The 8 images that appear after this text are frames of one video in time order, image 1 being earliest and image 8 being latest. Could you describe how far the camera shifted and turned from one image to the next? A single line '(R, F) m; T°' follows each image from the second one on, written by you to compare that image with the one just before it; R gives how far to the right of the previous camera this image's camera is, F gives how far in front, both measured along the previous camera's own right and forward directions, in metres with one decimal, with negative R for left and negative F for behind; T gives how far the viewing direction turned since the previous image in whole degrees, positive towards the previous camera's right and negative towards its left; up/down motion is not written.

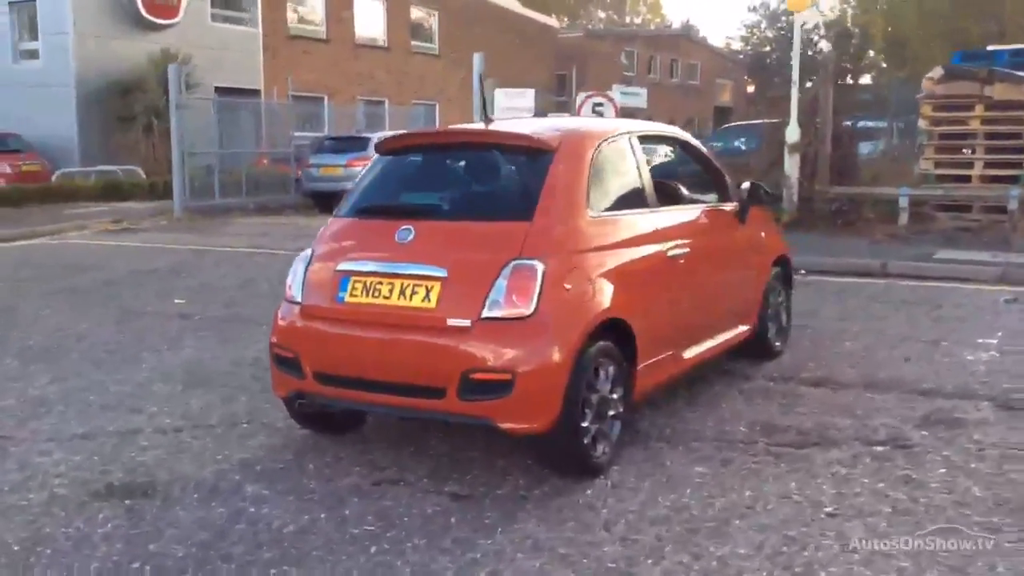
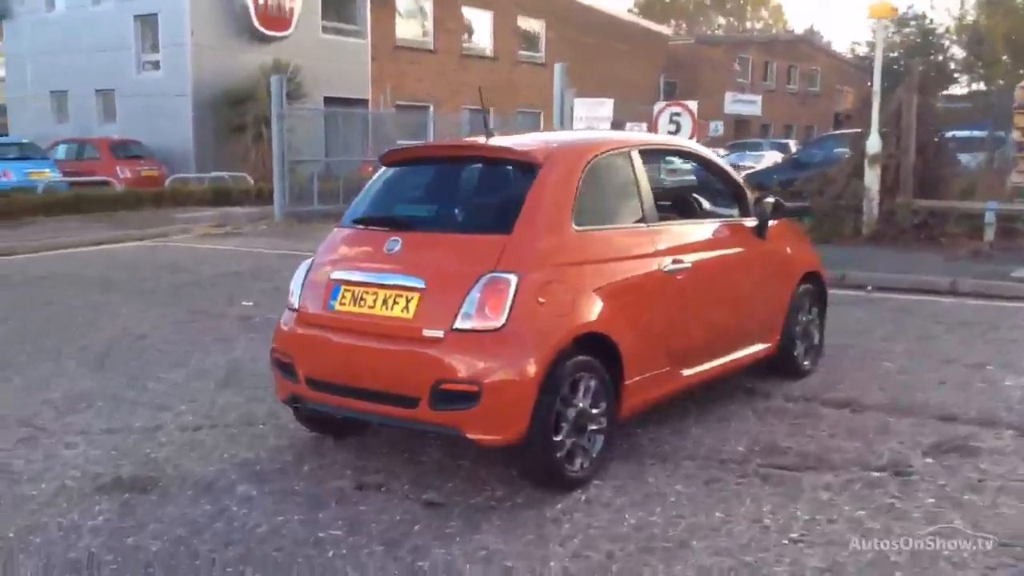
(+0.7, 0.0) m; -7°
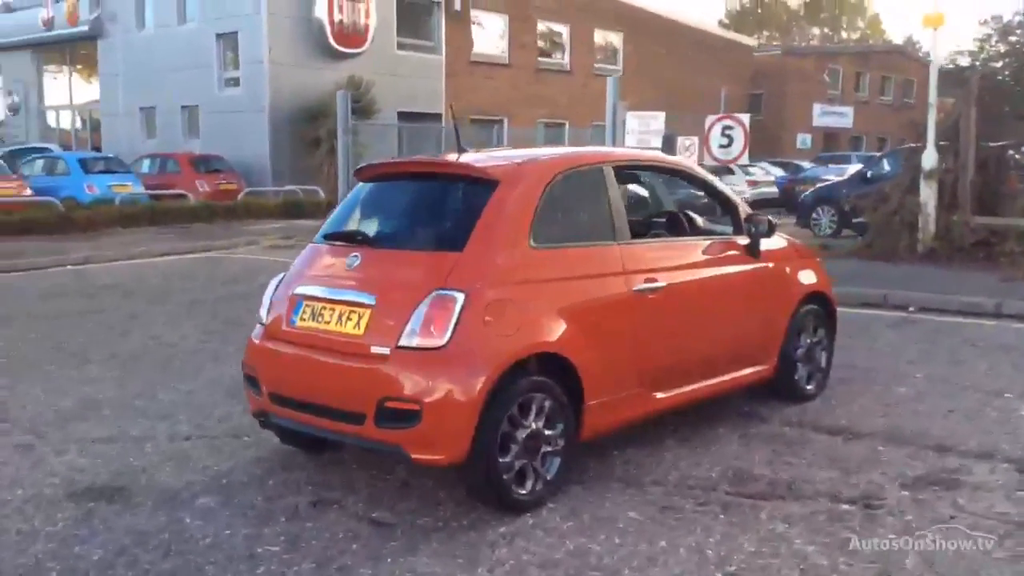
(+0.7, +0.1) m; -5°
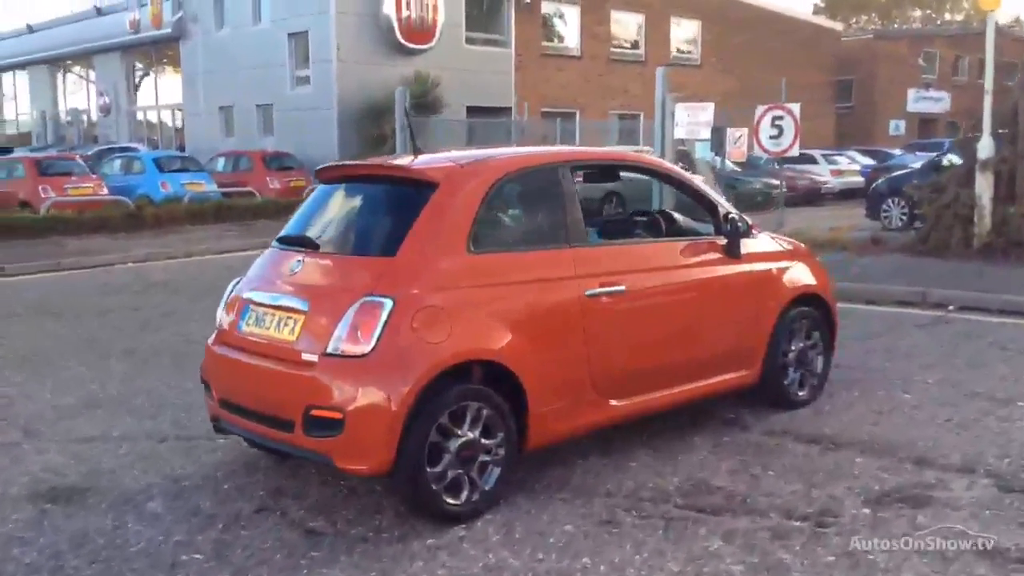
(+0.8, +0.2) m; -5°
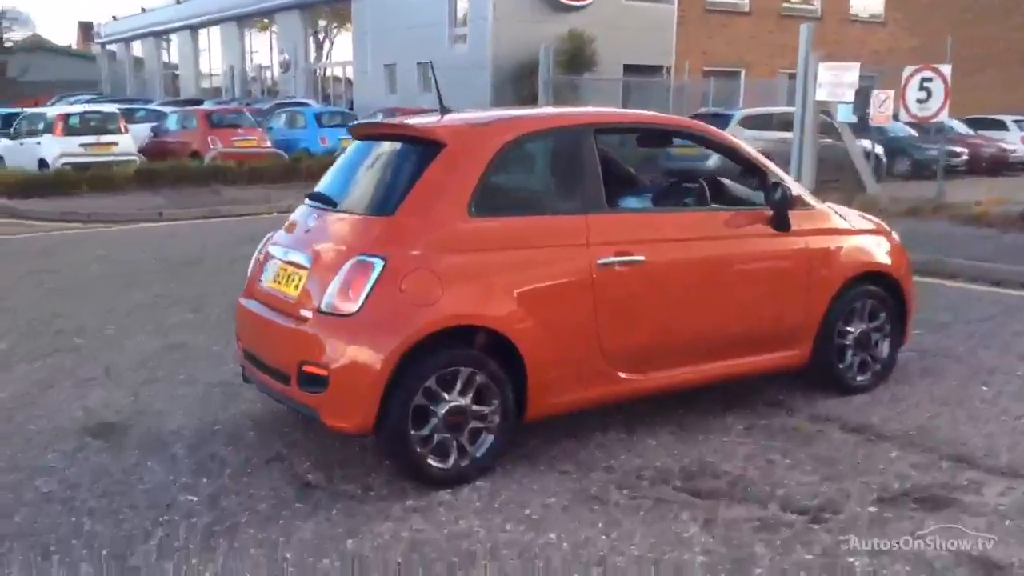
(+0.8, +0.2) m; -10°
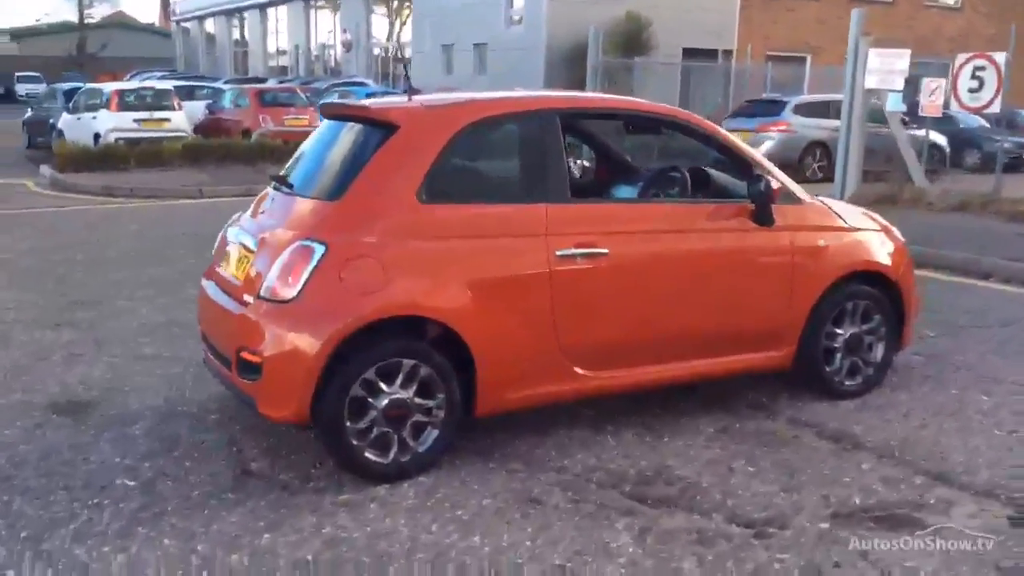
(+0.5, +0.2) m; -4°
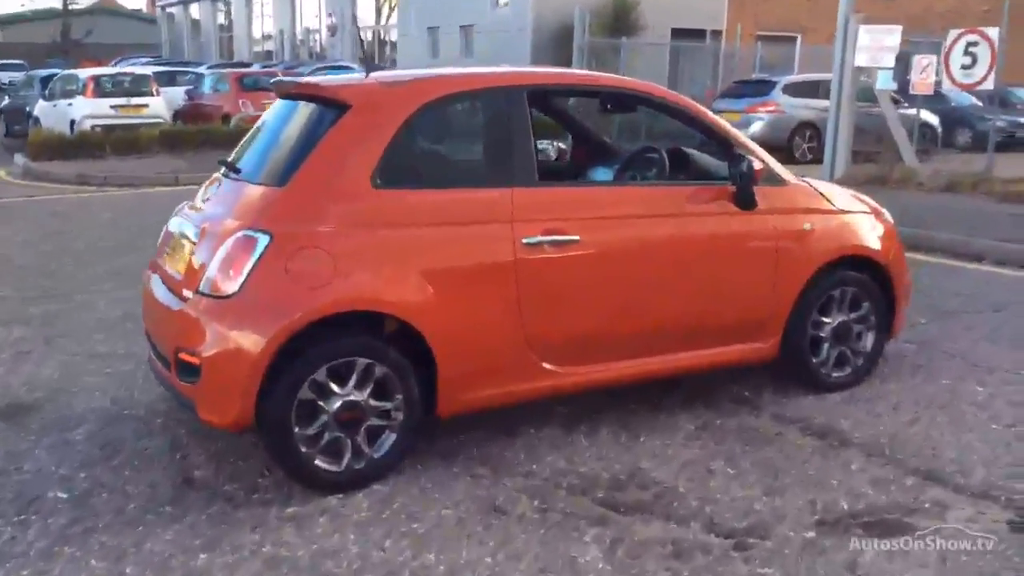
(+0.1, +0.3) m; 0°
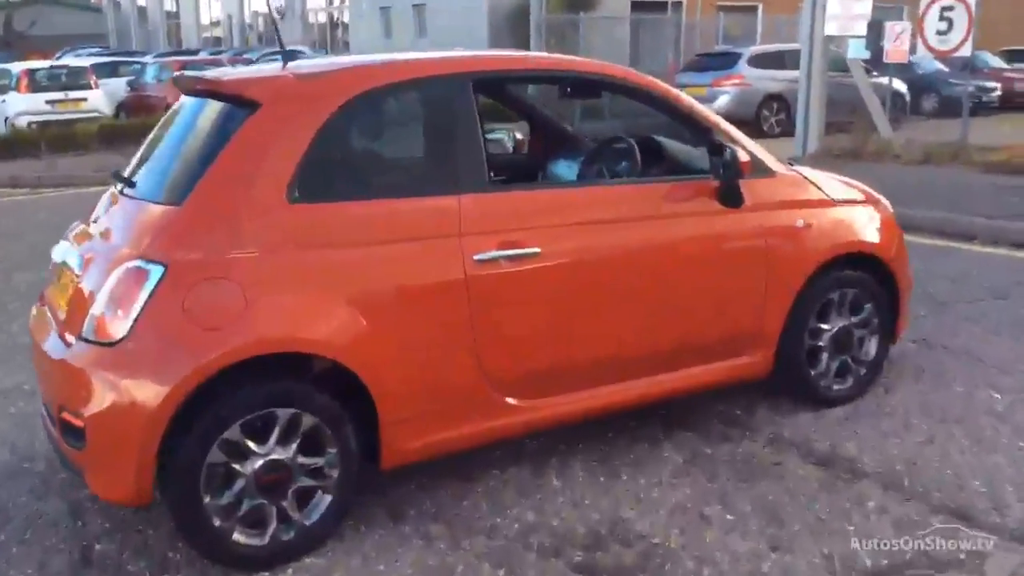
(+0.1, +0.7) m; +2°
